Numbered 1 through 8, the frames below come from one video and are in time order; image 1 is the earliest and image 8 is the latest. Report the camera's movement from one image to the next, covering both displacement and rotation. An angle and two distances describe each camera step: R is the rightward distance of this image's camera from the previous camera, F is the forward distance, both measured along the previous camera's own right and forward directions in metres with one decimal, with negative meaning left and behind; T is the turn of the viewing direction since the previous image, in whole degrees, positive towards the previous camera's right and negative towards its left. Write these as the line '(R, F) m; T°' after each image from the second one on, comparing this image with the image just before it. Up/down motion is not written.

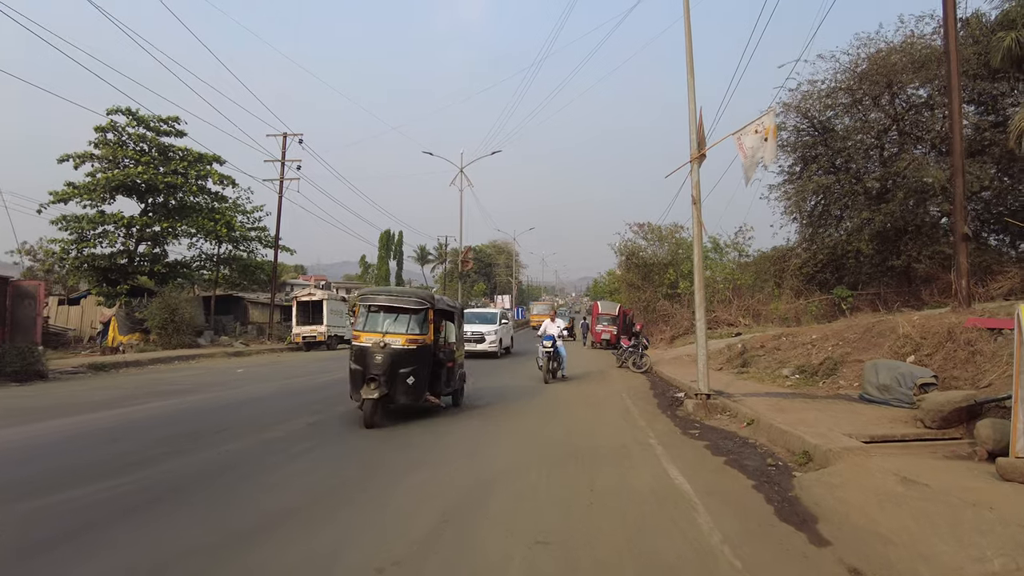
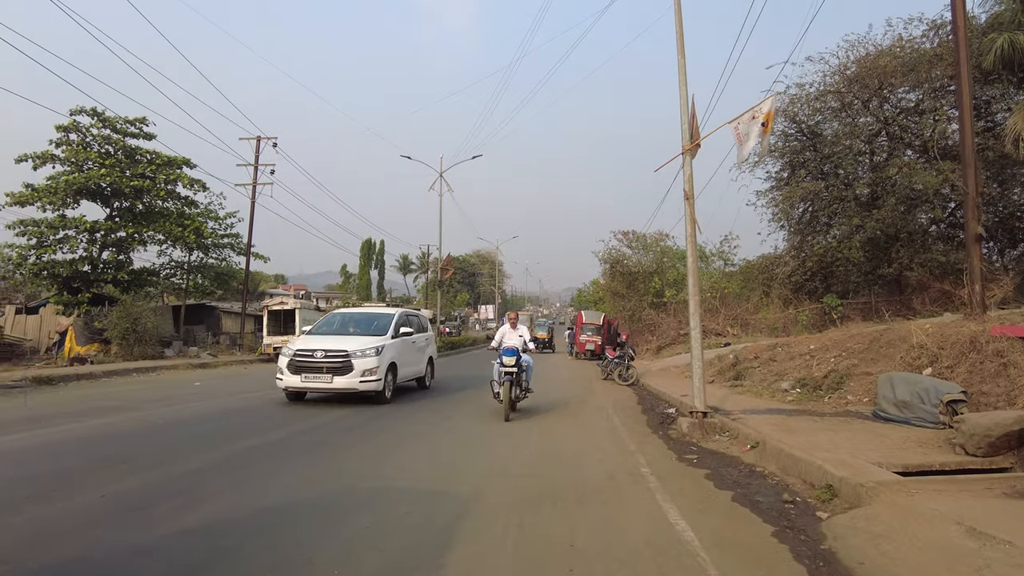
(+0.2, +1.1) m; +1°
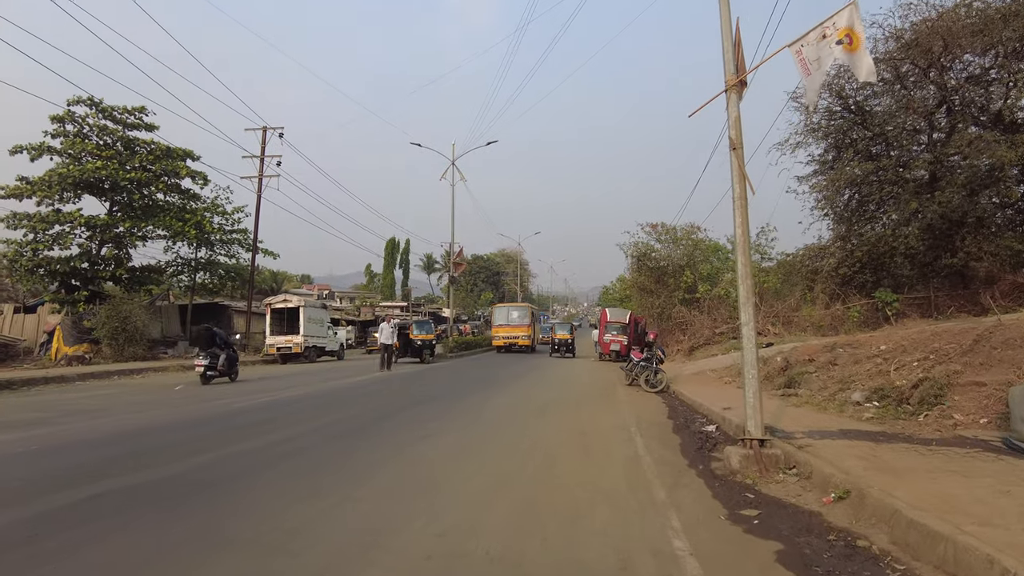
(+0.5, +2.4) m; -3°
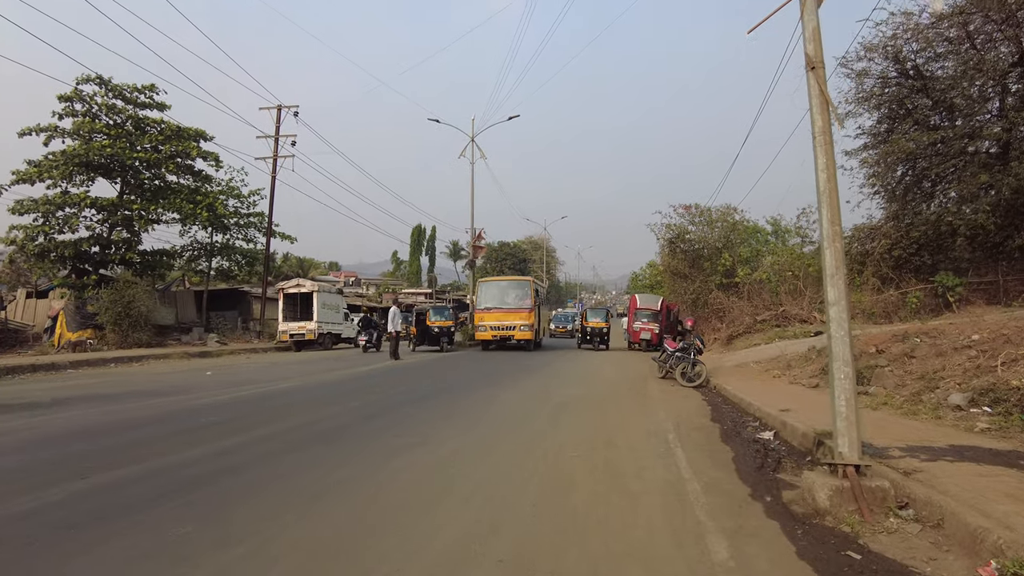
(+0.2, +1.8) m; -3°
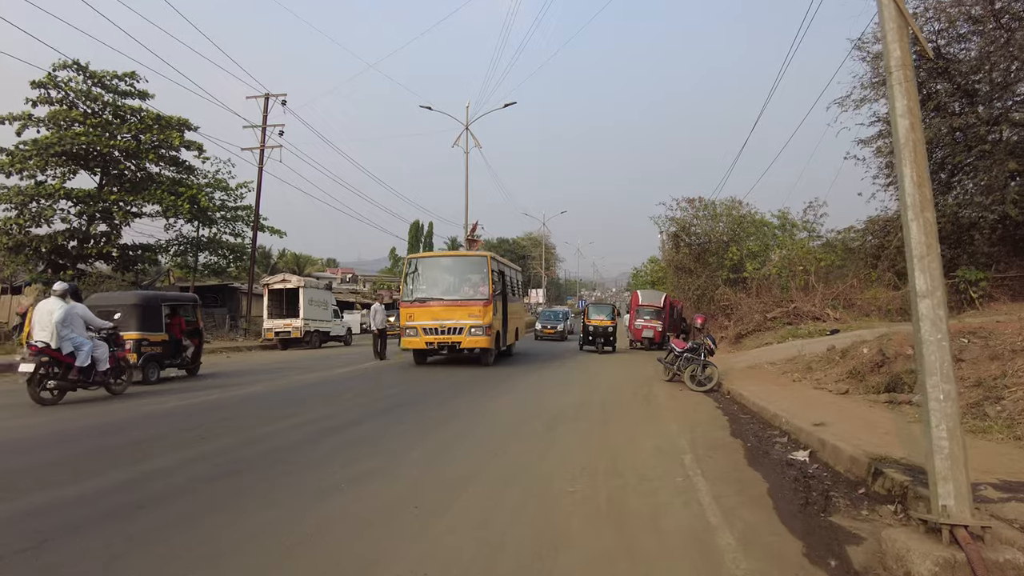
(+0.2, +1.3) m; 0°
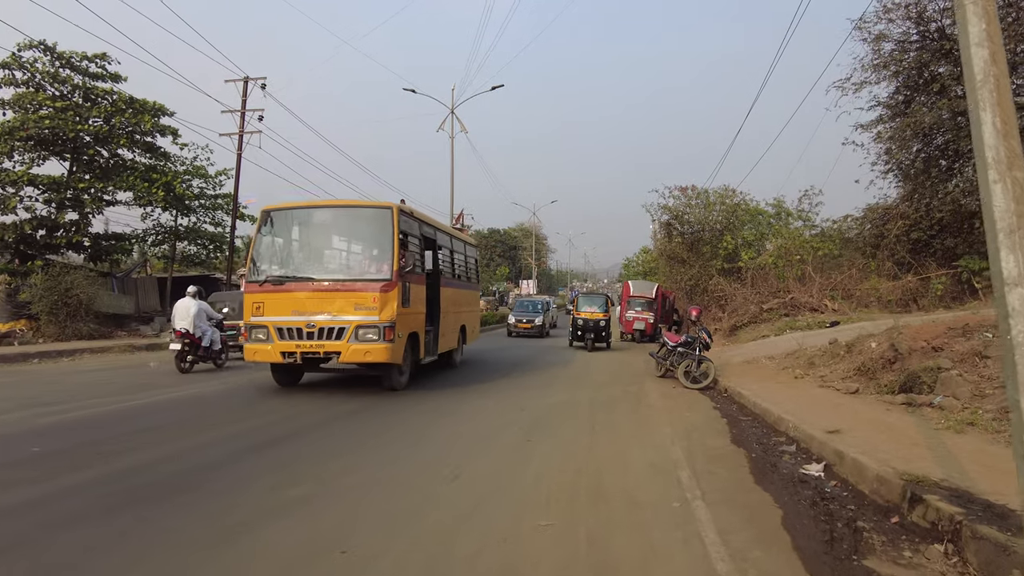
(+0.2, +1.0) m; +1°
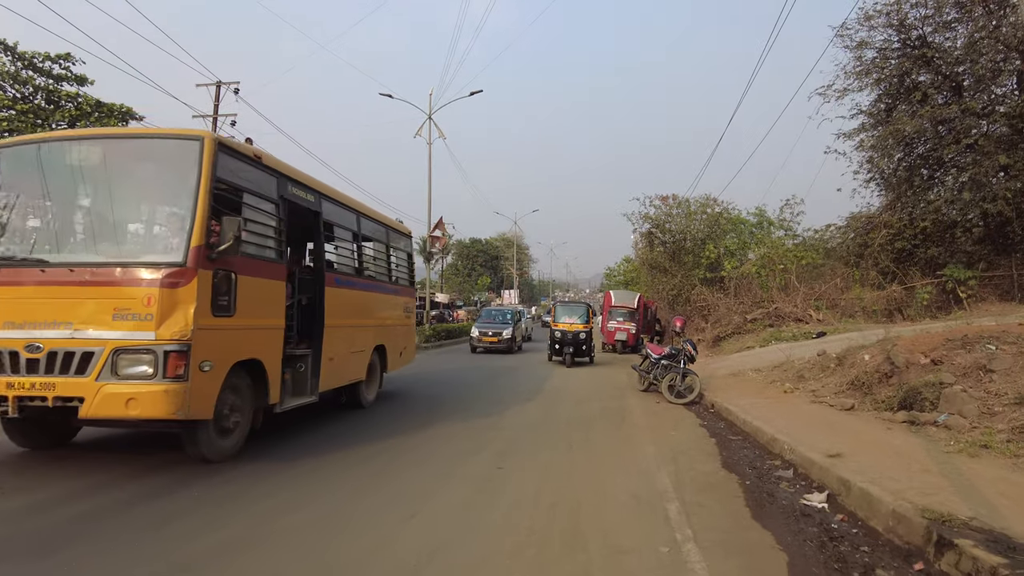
(+0.1, +0.7) m; +2°
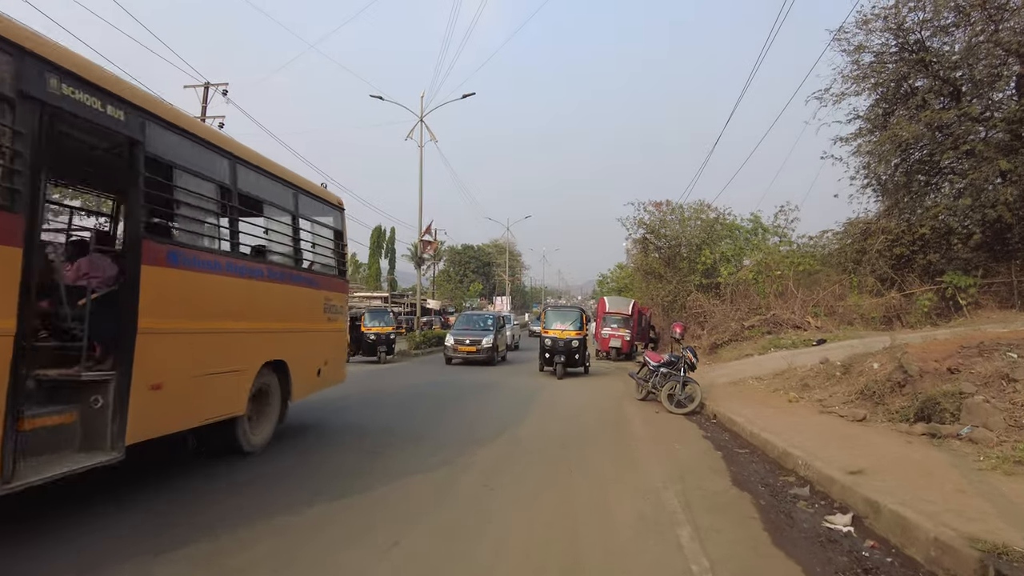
(0.0, +0.5) m; +1°
